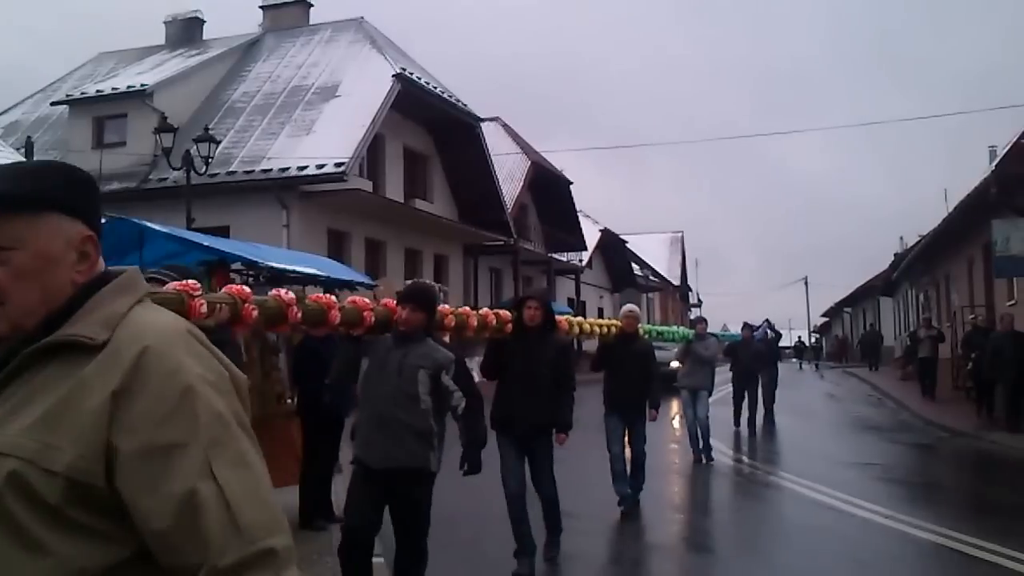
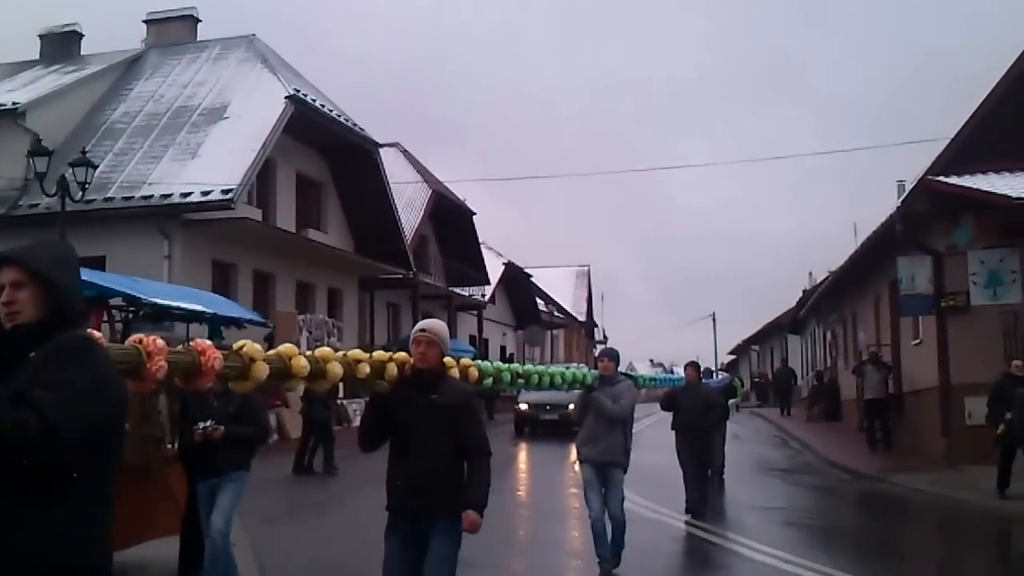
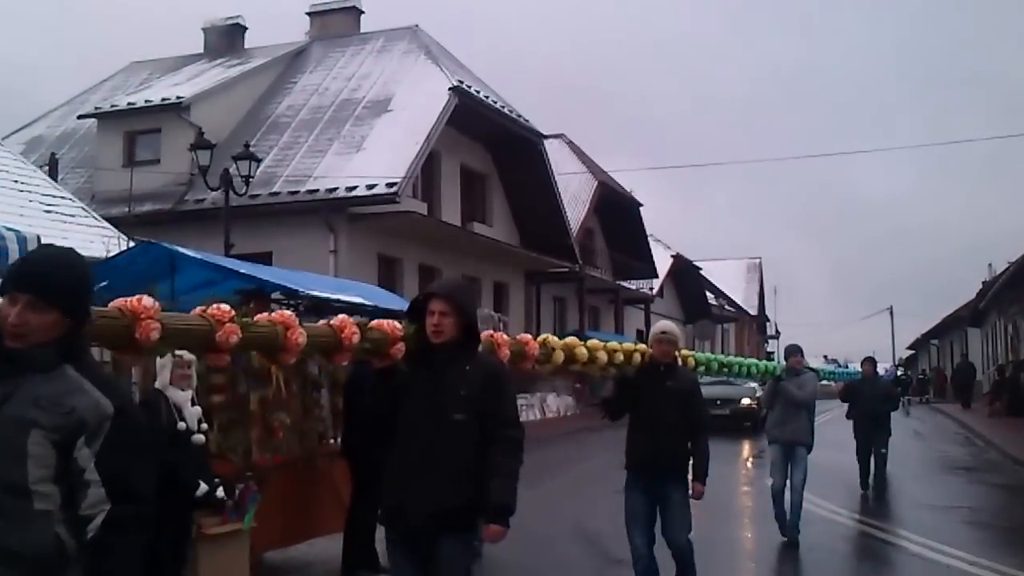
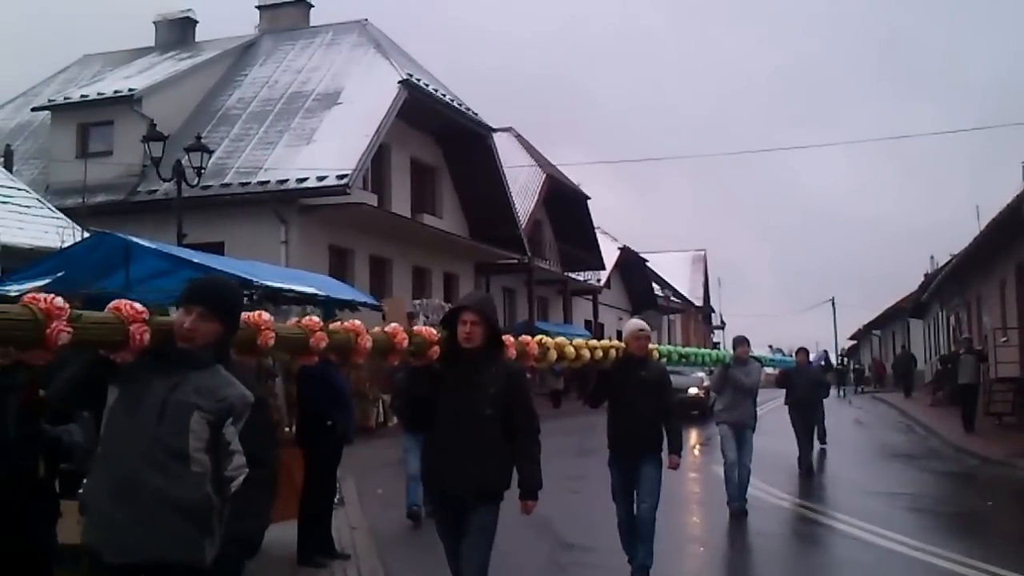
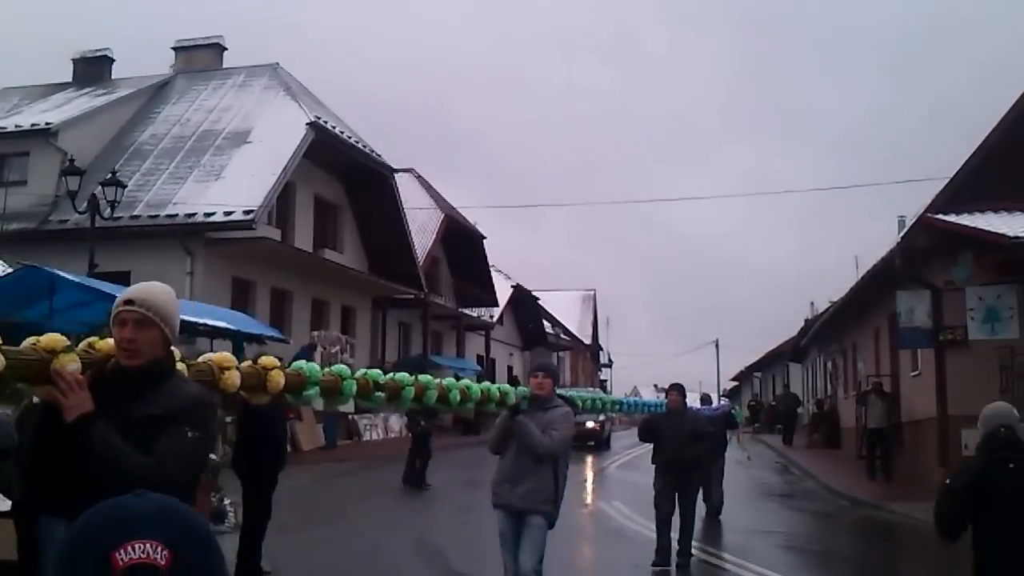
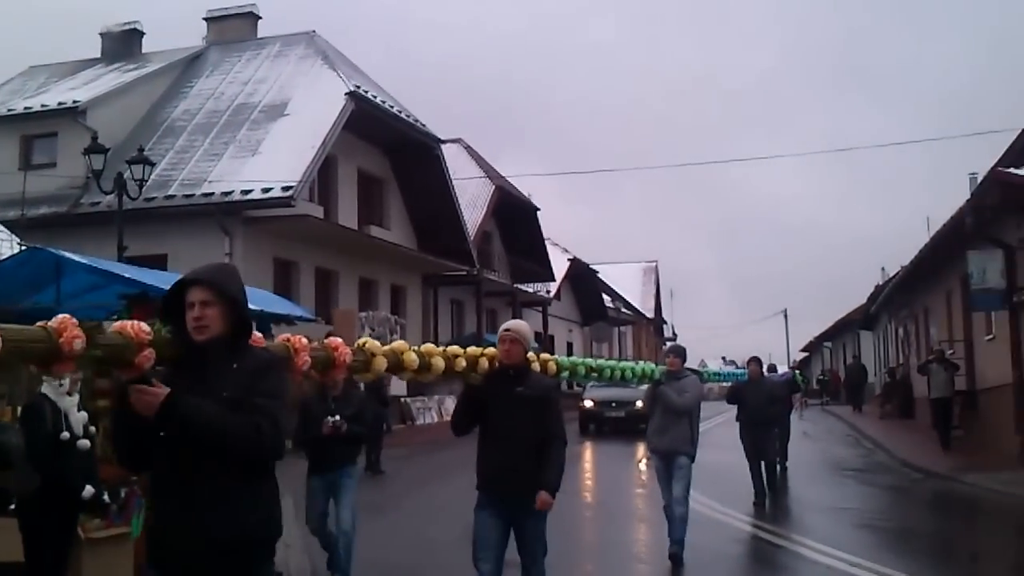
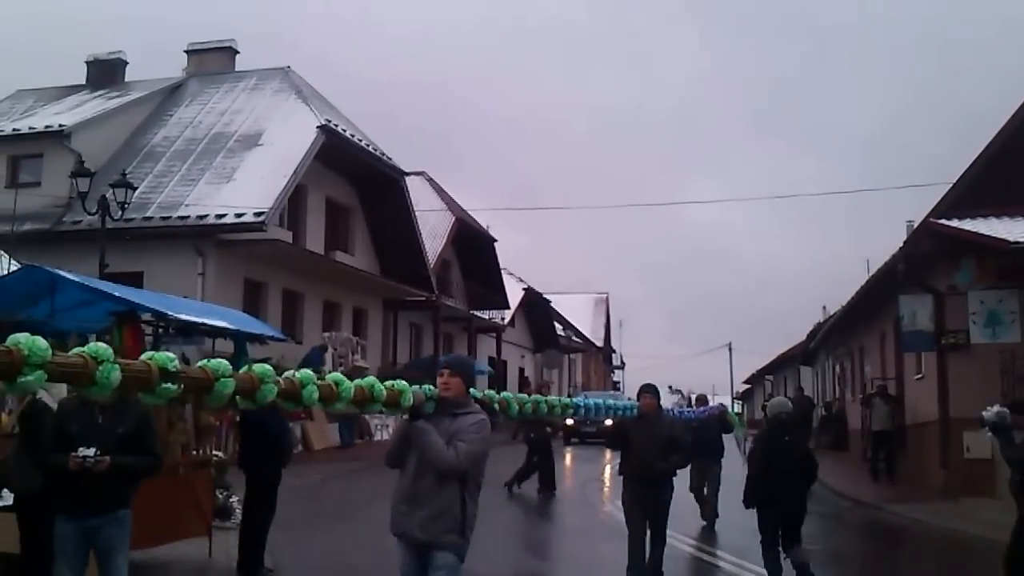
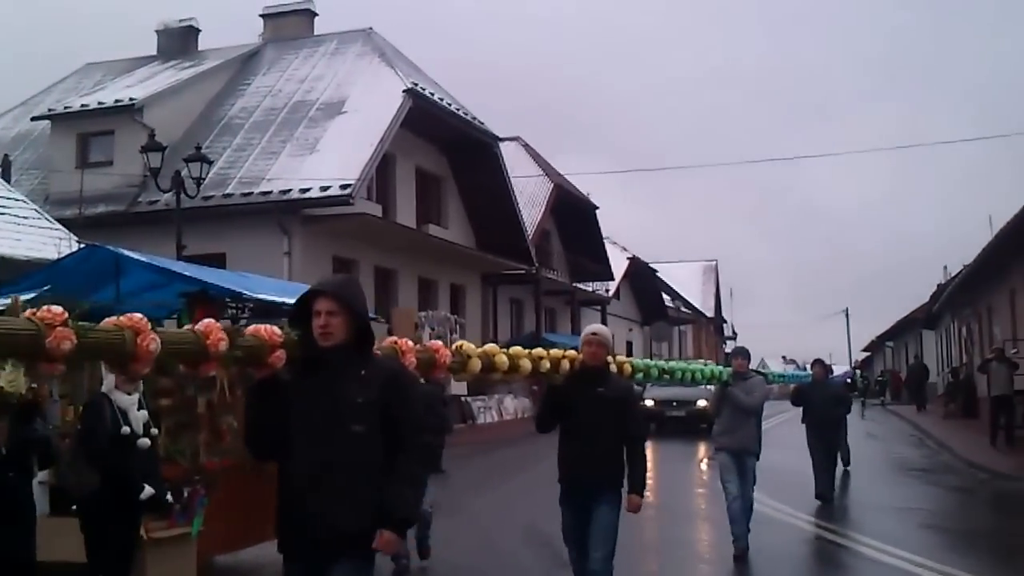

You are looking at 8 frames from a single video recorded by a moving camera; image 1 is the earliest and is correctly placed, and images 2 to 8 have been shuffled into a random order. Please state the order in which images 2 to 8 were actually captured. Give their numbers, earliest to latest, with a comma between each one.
4, 3, 8, 6, 2, 5, 7
